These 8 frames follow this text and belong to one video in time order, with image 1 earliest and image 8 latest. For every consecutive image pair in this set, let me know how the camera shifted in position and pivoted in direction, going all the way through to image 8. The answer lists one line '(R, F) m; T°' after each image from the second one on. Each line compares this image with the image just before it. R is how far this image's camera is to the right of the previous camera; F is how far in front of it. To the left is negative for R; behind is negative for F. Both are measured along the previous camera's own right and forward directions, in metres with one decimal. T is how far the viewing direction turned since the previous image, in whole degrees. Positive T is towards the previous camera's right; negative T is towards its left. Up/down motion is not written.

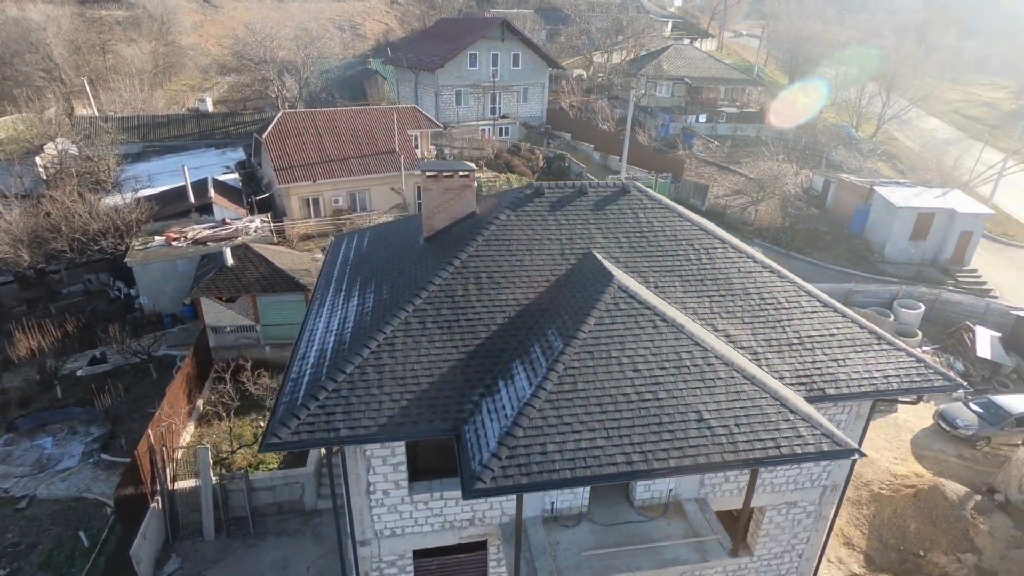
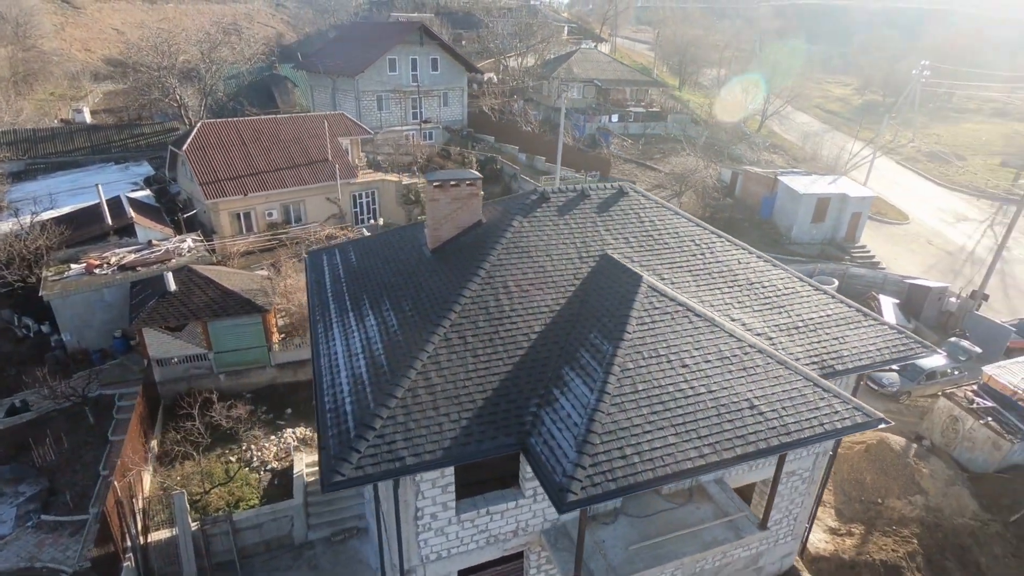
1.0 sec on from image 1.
(-1.8, +0.1) m; +9°
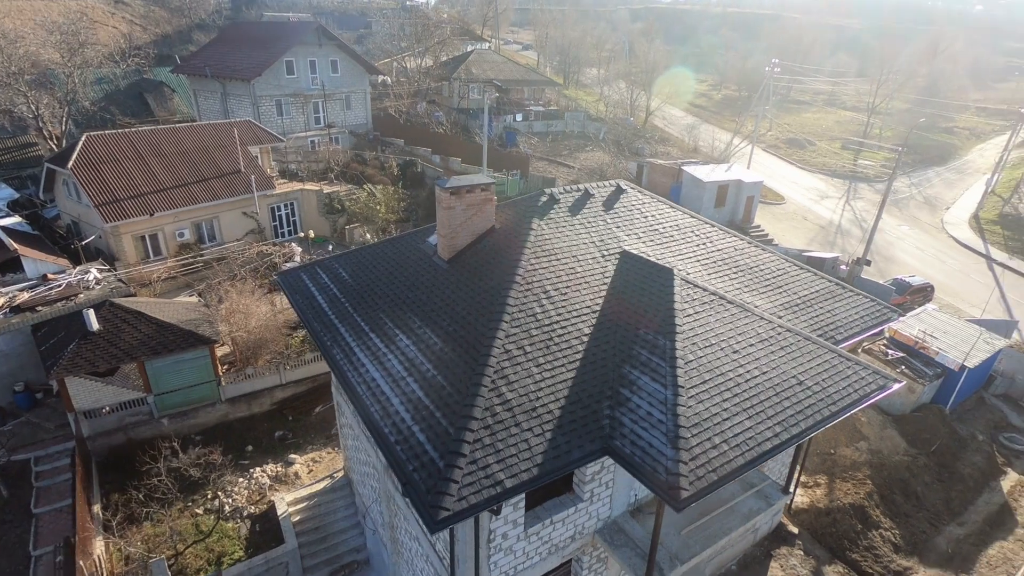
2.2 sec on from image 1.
(-2.2, +0.3) m; +11°
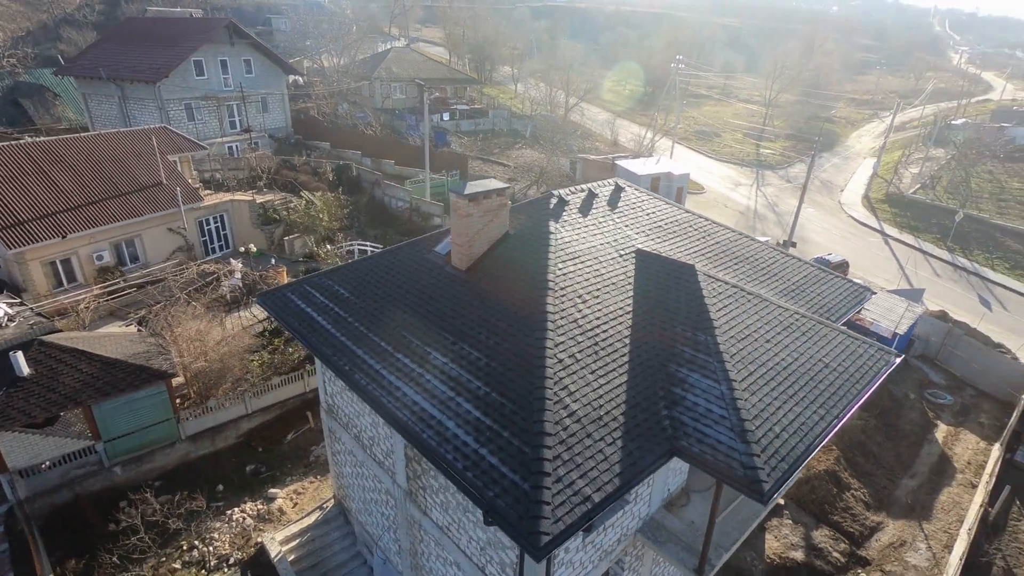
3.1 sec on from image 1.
(-1.7, +0.4) m; +9°
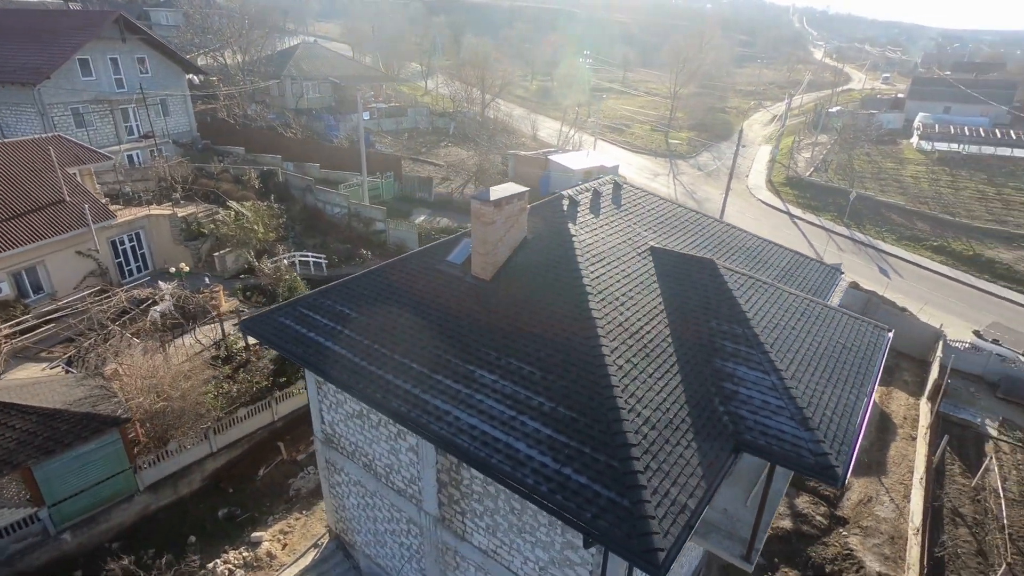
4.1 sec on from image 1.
(-1.7, +0.5) m; +9°
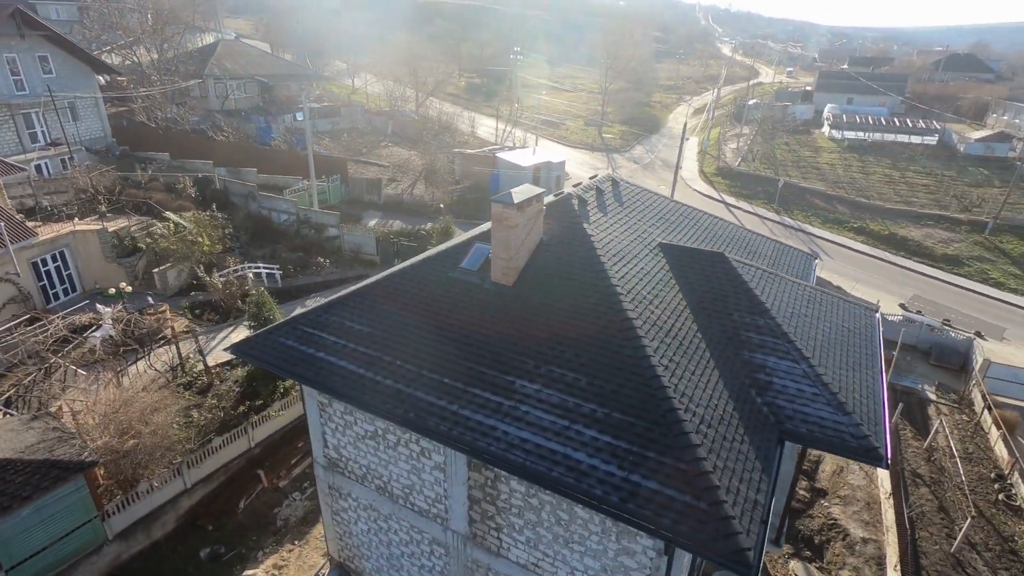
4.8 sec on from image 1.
(-1.3, +0.3) m; +7°
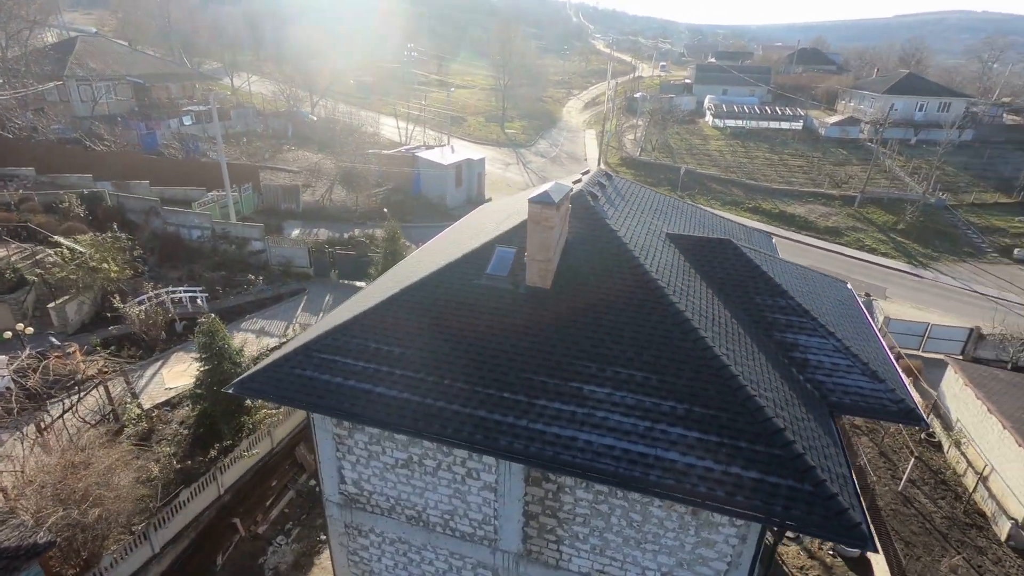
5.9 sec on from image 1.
(-1.9, +0.5) m; +11°
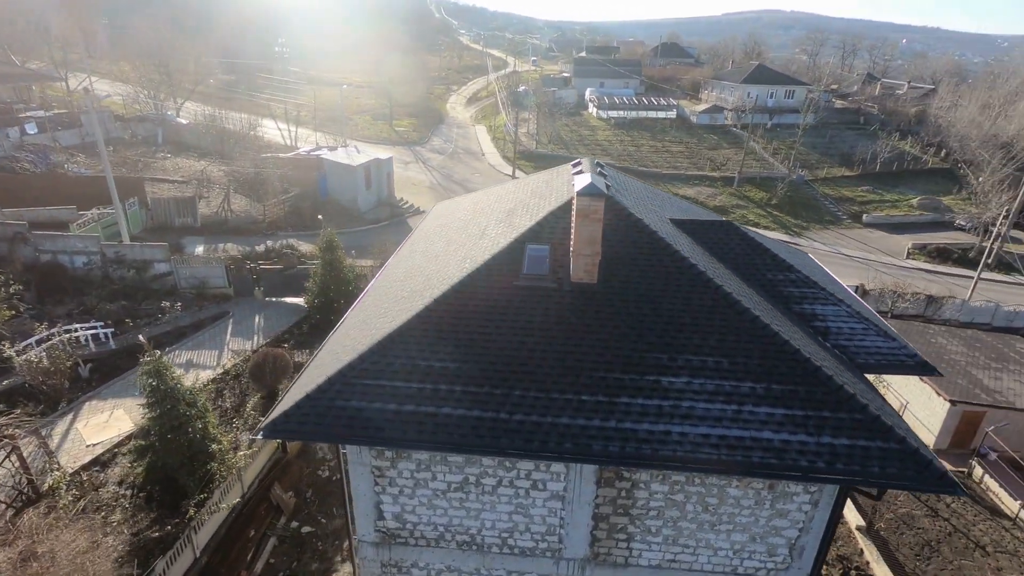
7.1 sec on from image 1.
(-2.1, +0.6) m; +12°
